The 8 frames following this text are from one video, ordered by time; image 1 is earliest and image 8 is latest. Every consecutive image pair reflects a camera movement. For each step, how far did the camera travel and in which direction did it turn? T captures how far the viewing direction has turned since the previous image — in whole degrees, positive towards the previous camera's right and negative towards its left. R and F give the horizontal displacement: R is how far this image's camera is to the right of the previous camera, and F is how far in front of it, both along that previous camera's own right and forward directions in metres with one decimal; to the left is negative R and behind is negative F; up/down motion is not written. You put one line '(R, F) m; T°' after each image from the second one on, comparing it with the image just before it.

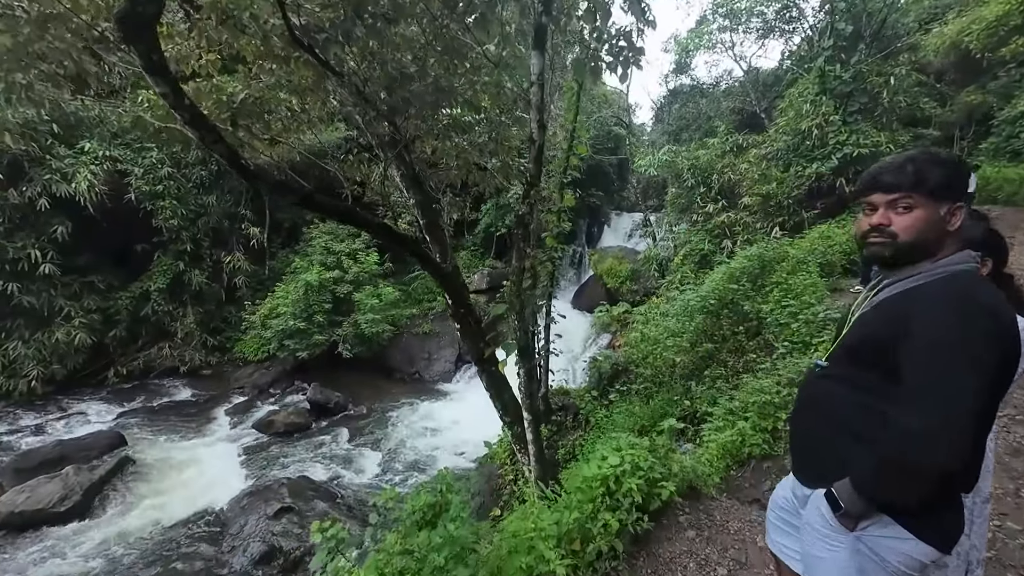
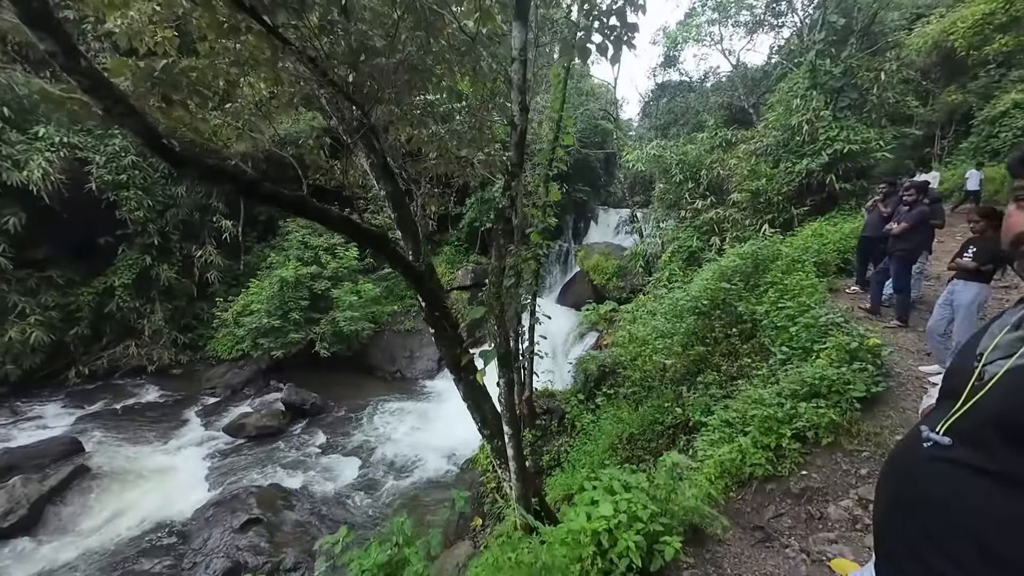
(0.0, +0.3) m; +2°
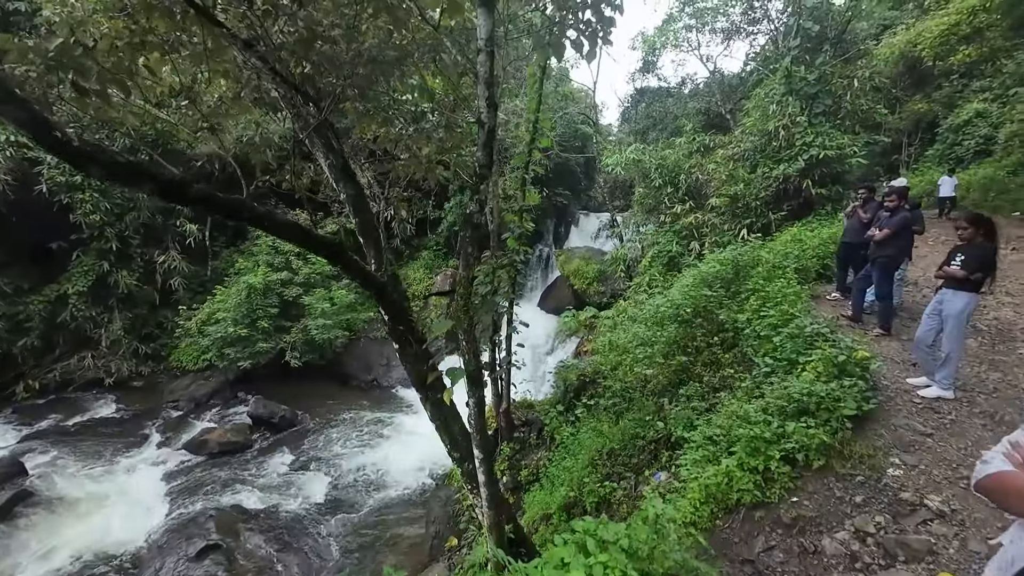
(+0.1, +0.2) m; +2°
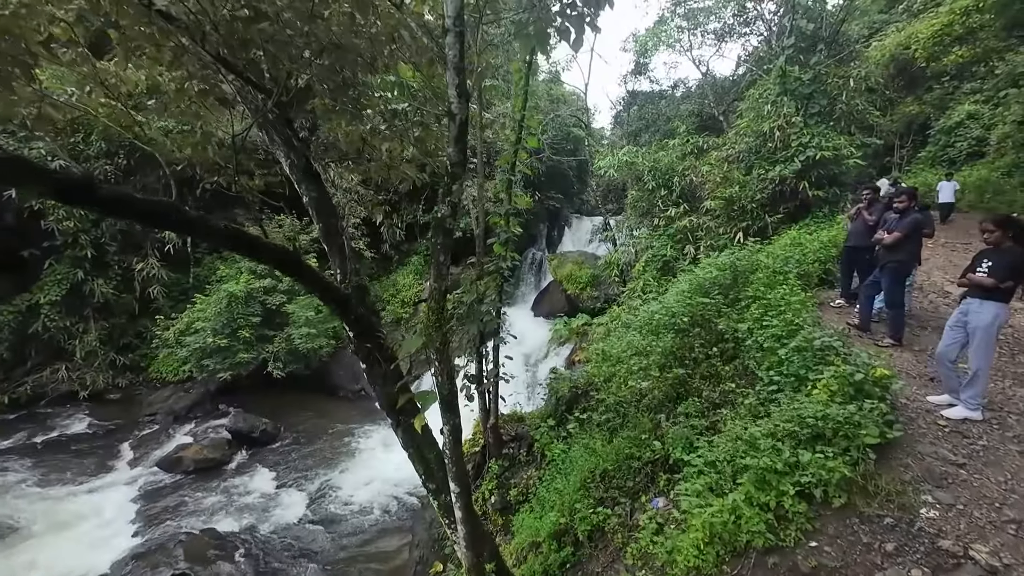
(+0.1, +0.3) m; +1°
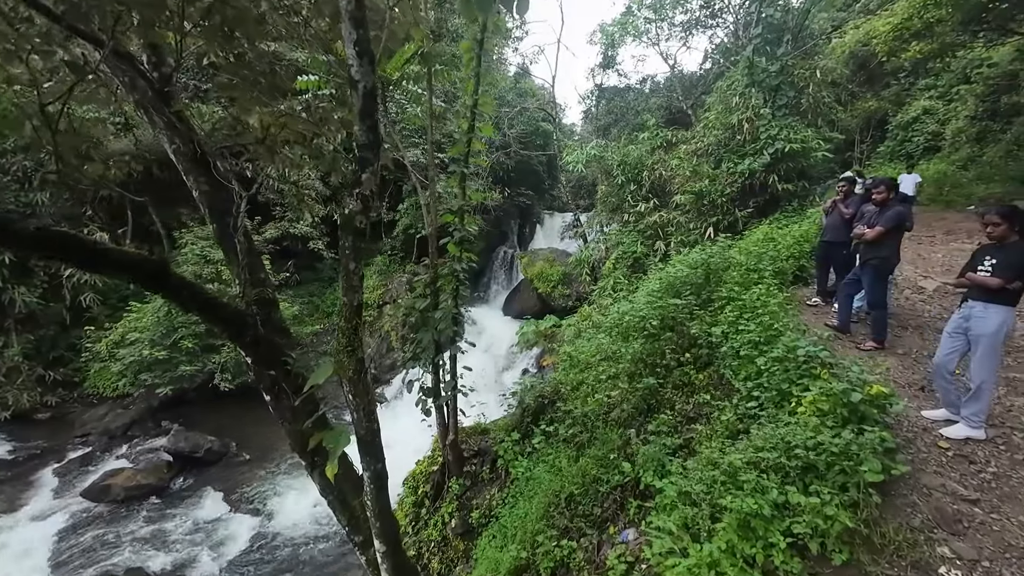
(+0.2, +0.5) m; +3°
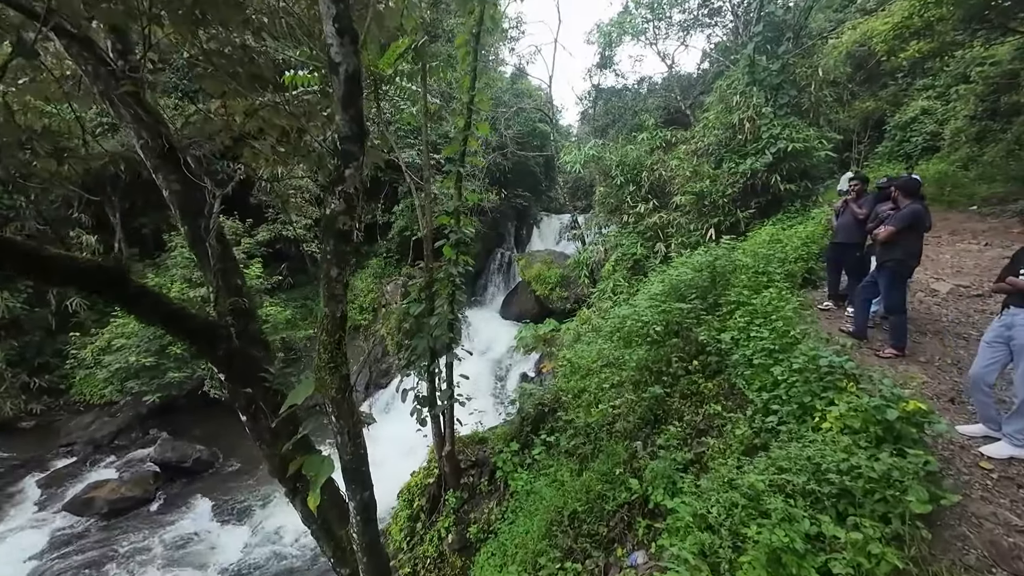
(0.0, +0.2) m; 0°
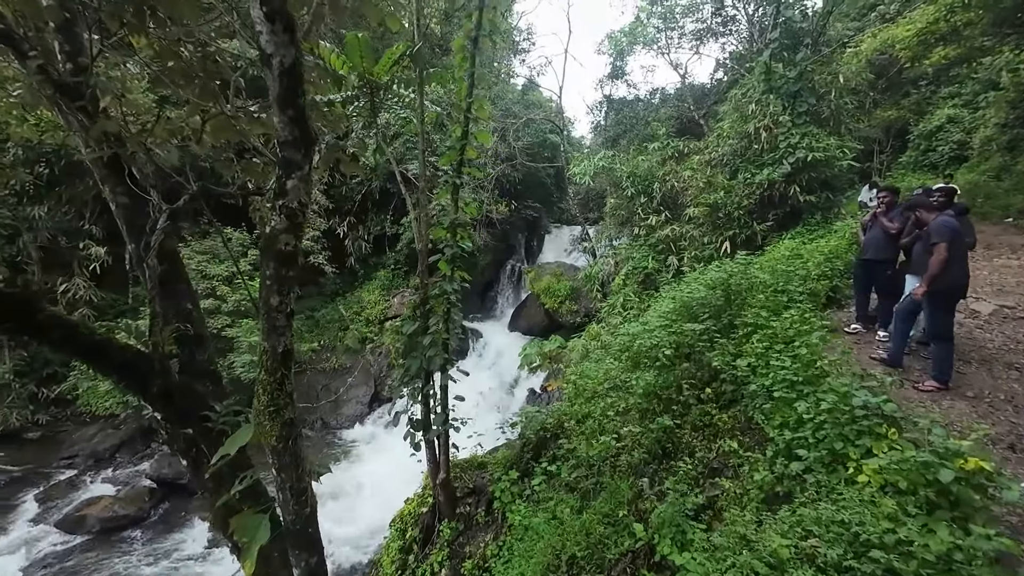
(+0.1, +0.3) m; -2°
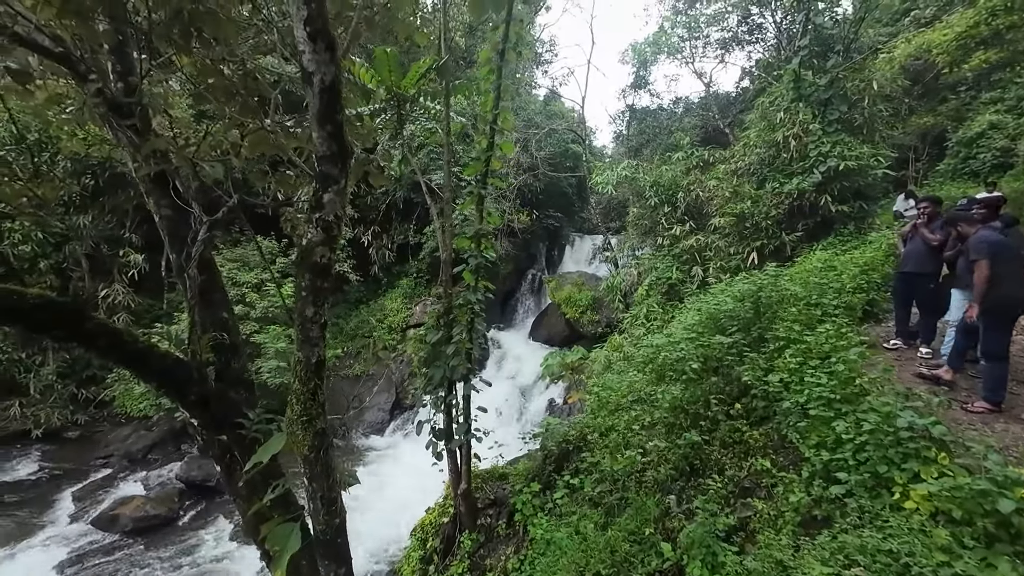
(0.0, 0.0) m; -2°
